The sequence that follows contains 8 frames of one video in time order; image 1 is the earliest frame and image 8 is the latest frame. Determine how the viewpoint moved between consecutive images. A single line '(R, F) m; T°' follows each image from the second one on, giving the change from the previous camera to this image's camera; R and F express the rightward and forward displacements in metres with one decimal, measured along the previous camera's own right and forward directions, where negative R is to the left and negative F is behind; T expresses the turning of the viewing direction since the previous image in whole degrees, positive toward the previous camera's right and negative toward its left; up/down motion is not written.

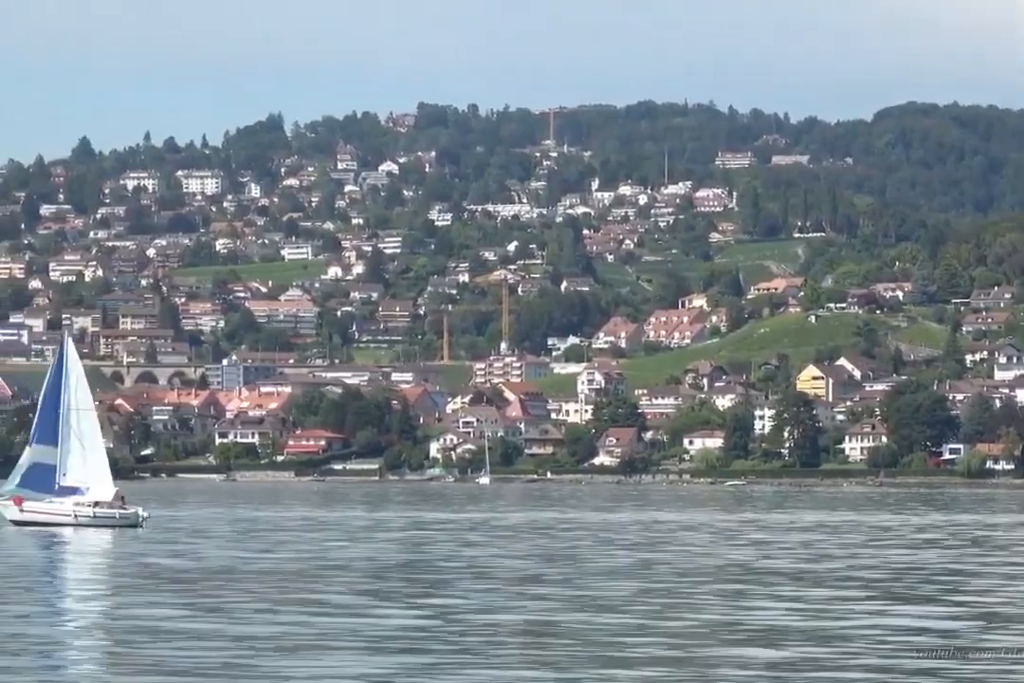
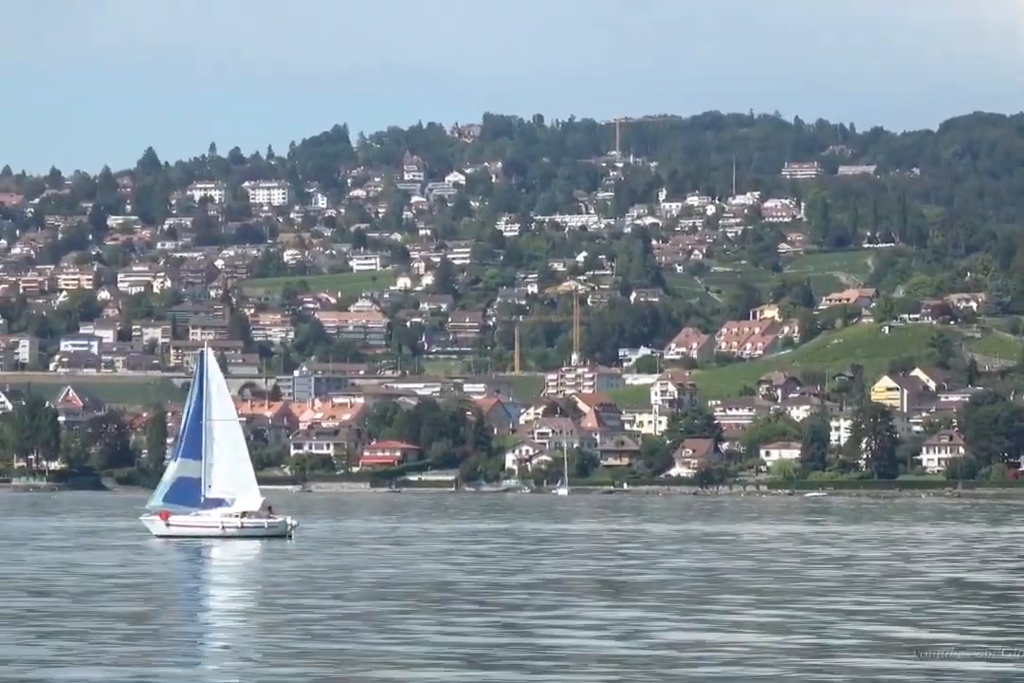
(-0.4, +0.2) m; -1°
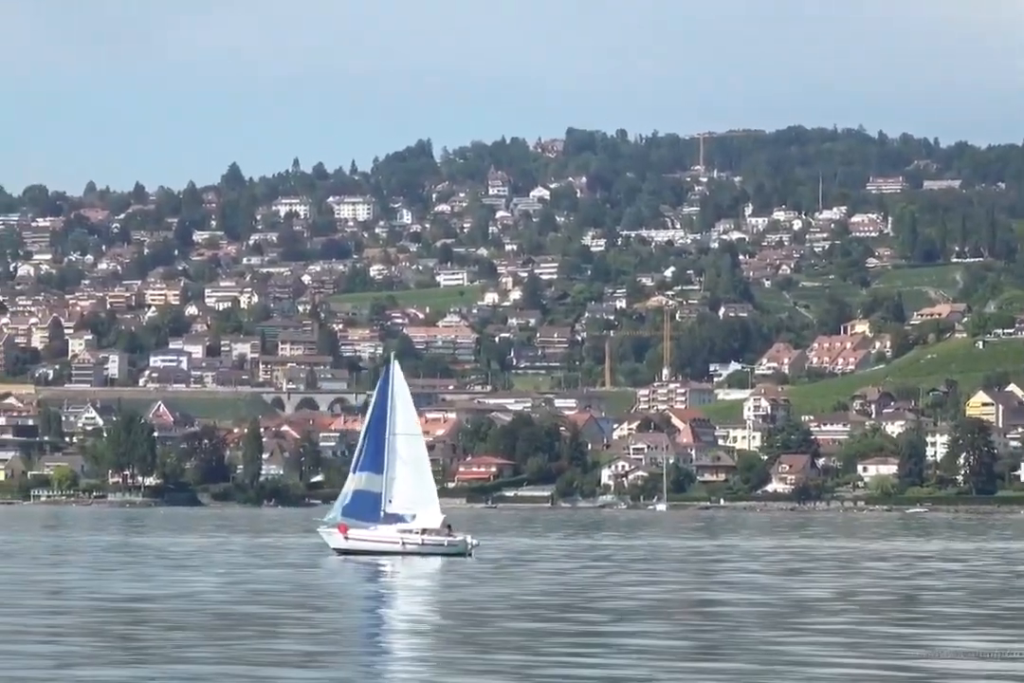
(-0.5, +0.2) m; -1°
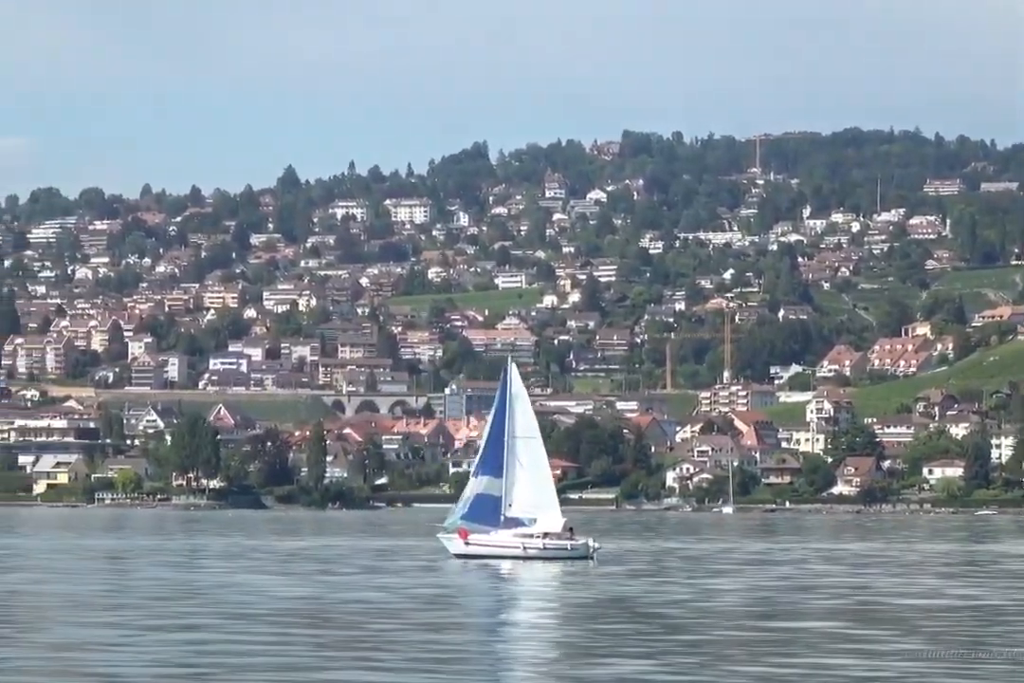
(-0.3, +0.2) m; -1°
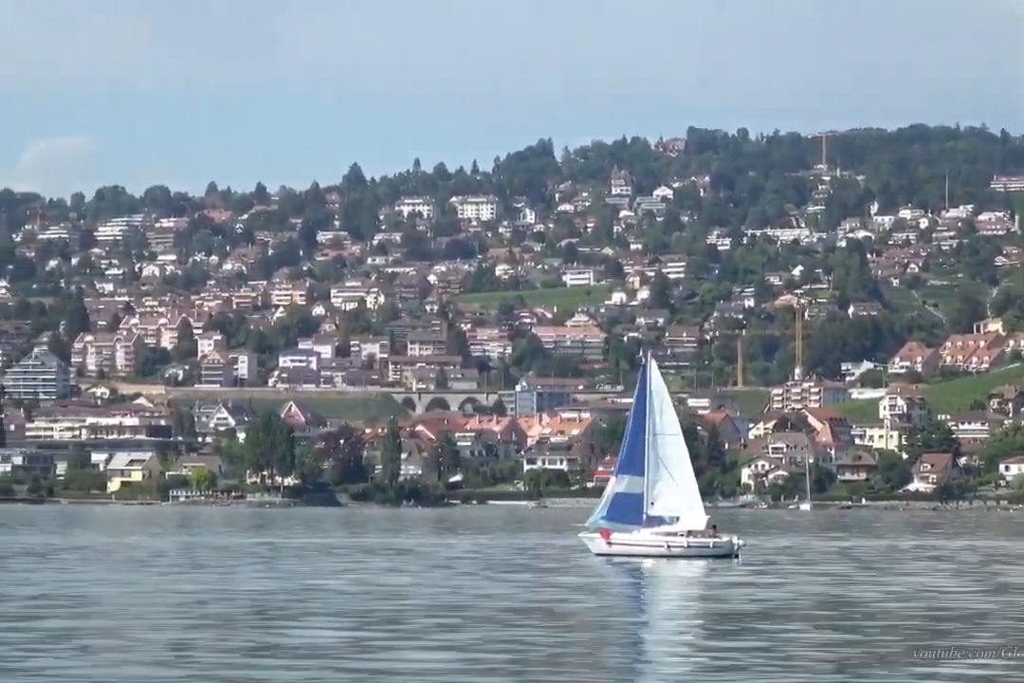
(-0.3, +0.2) m; -1°
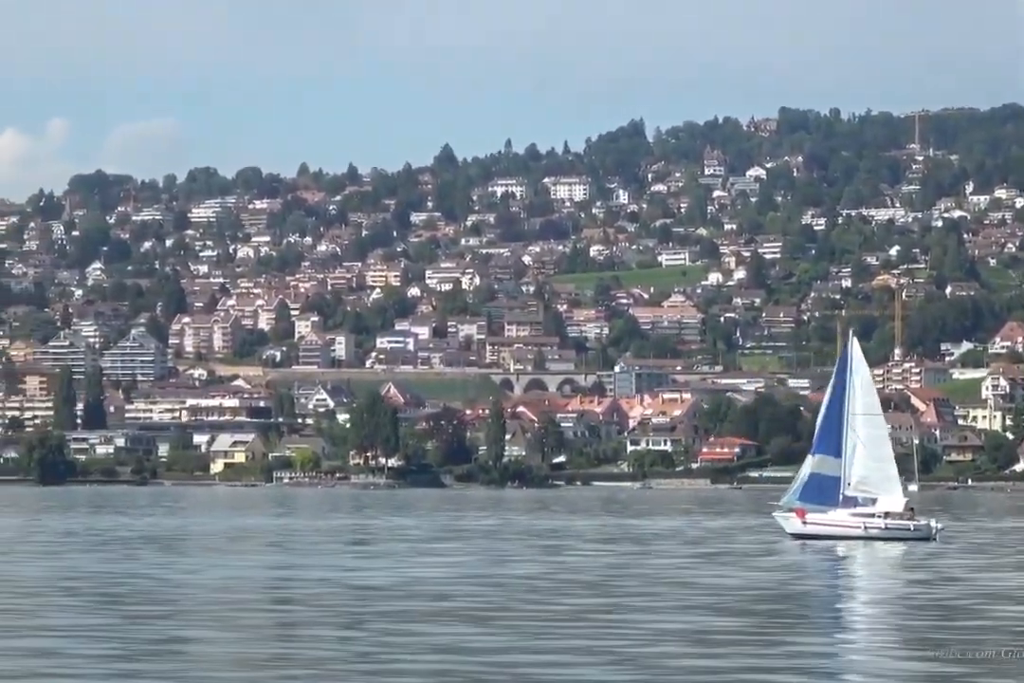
(-0.5, +0.2) m; -1°
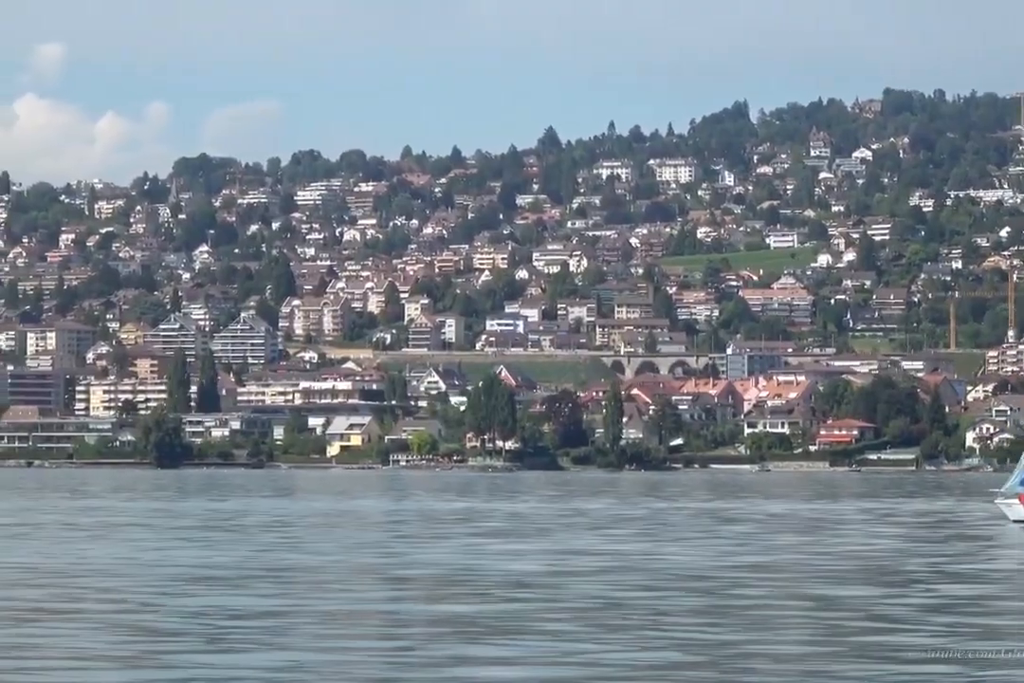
(-0.5, +0.3) m; -1°
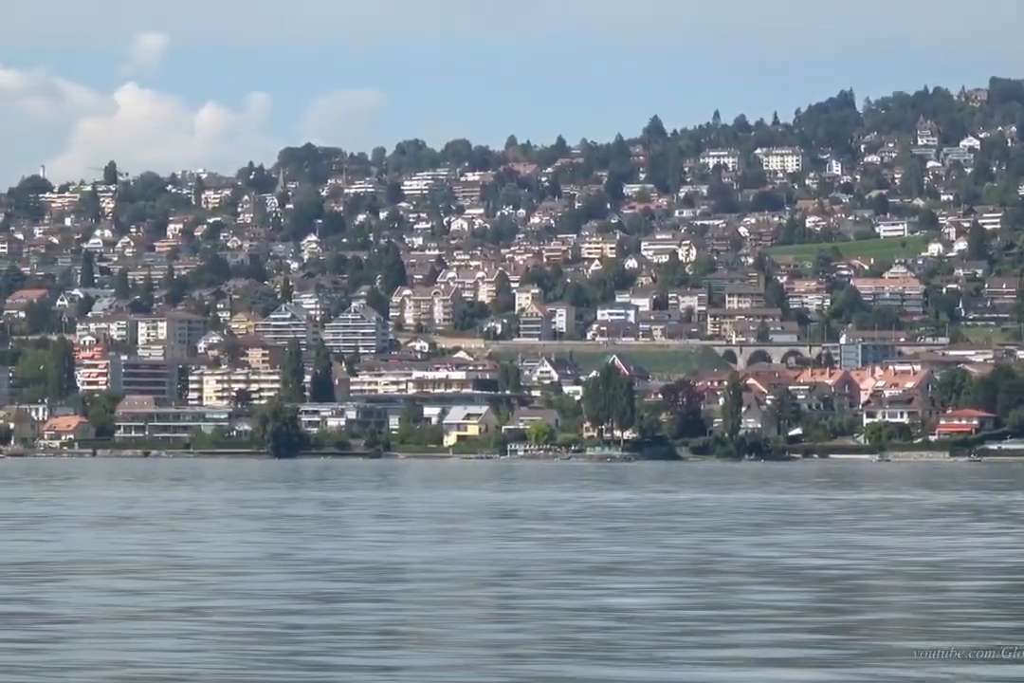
(-0.5, +0.3) m; -1°
